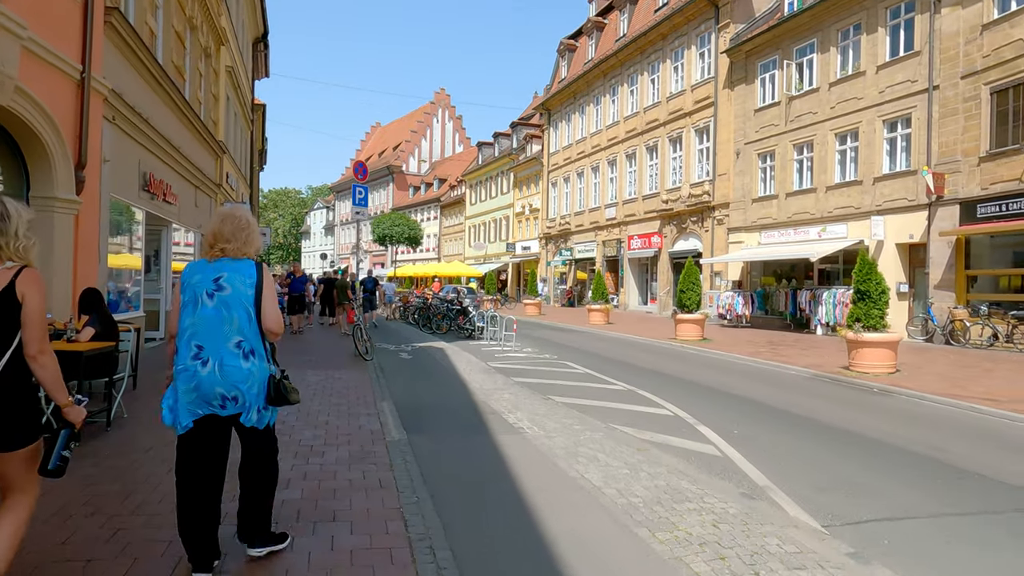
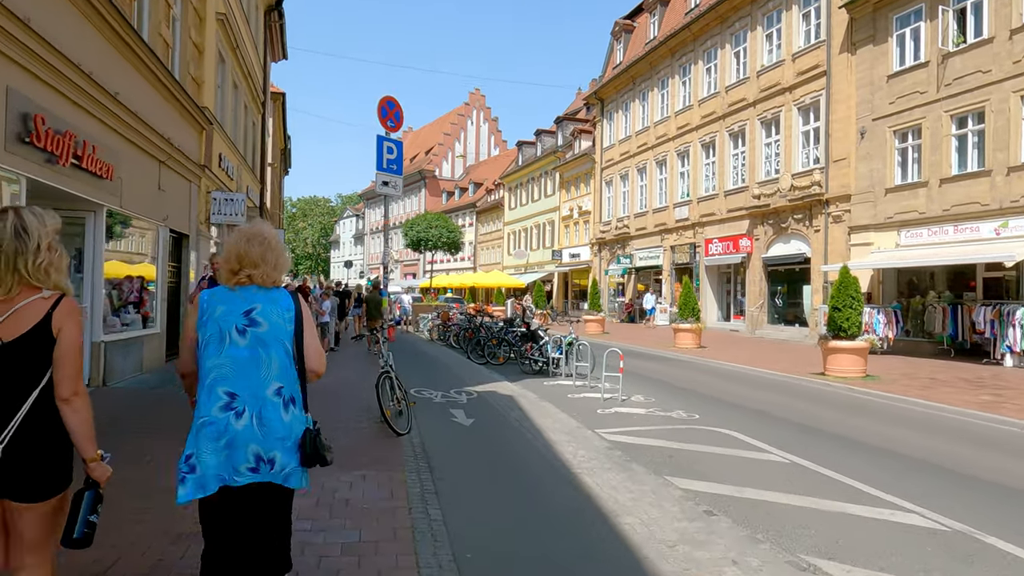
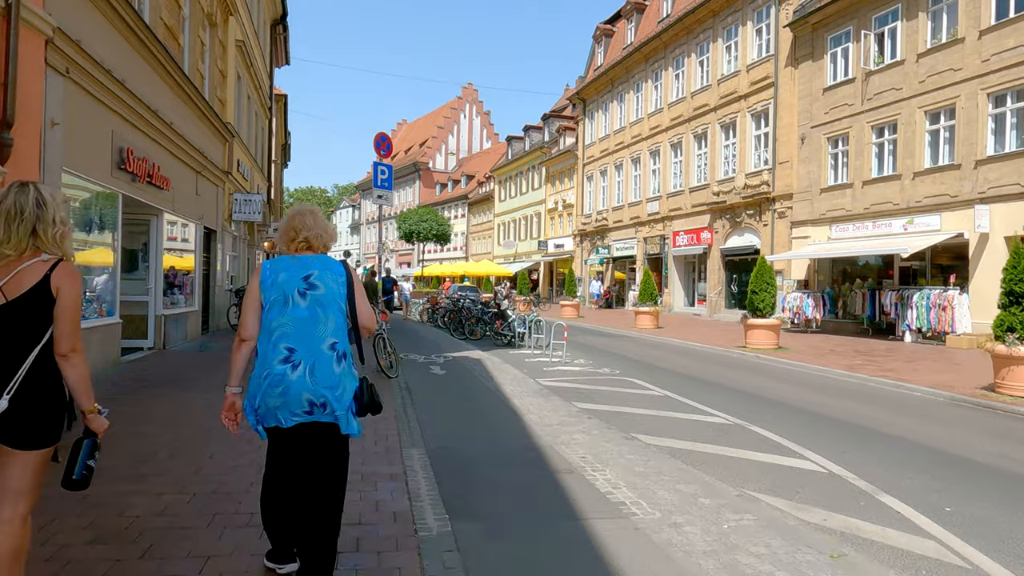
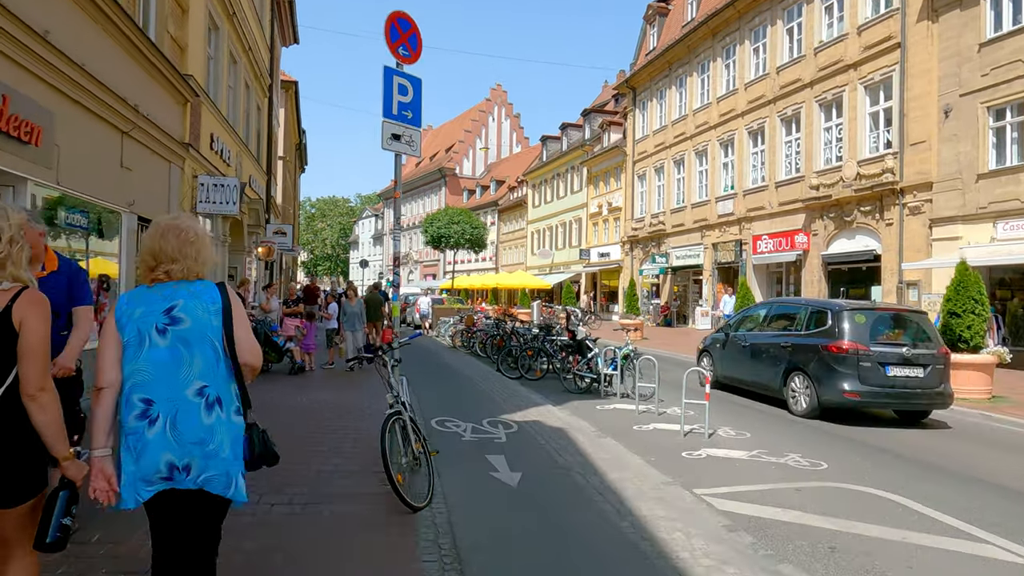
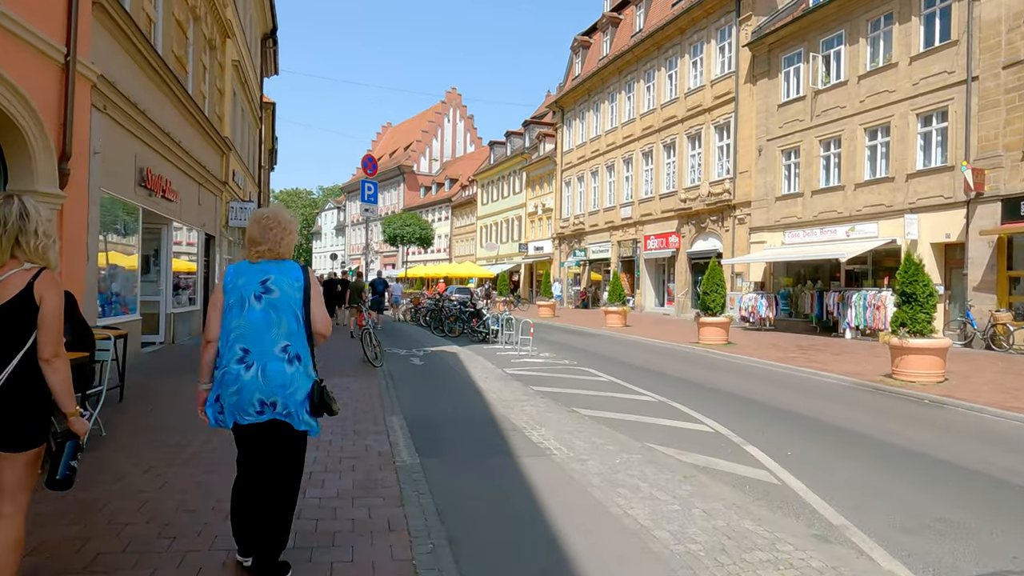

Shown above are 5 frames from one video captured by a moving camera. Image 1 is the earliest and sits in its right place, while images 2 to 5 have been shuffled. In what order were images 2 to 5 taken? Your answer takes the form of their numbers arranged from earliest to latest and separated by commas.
5, 3, 2, 4
